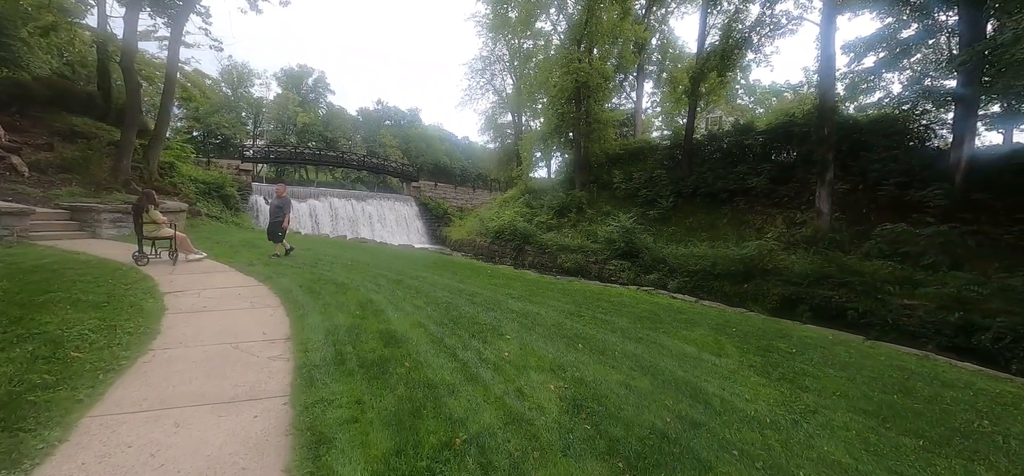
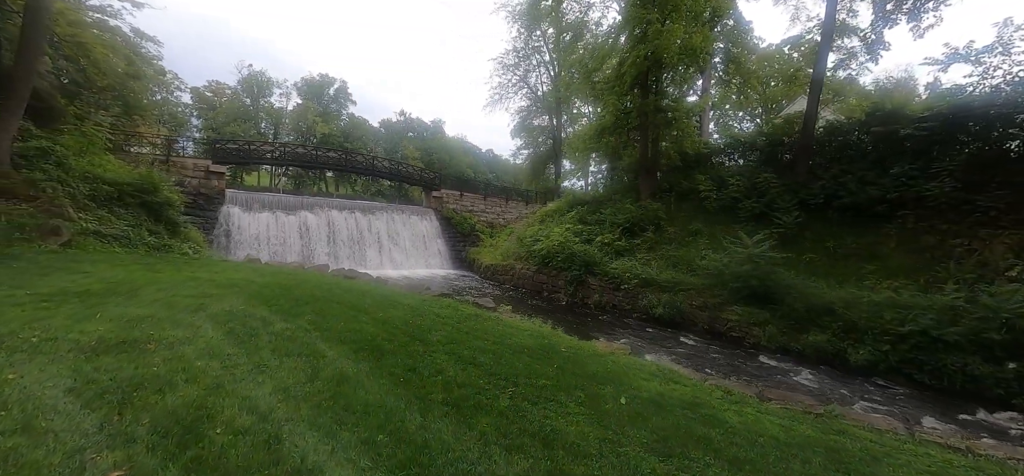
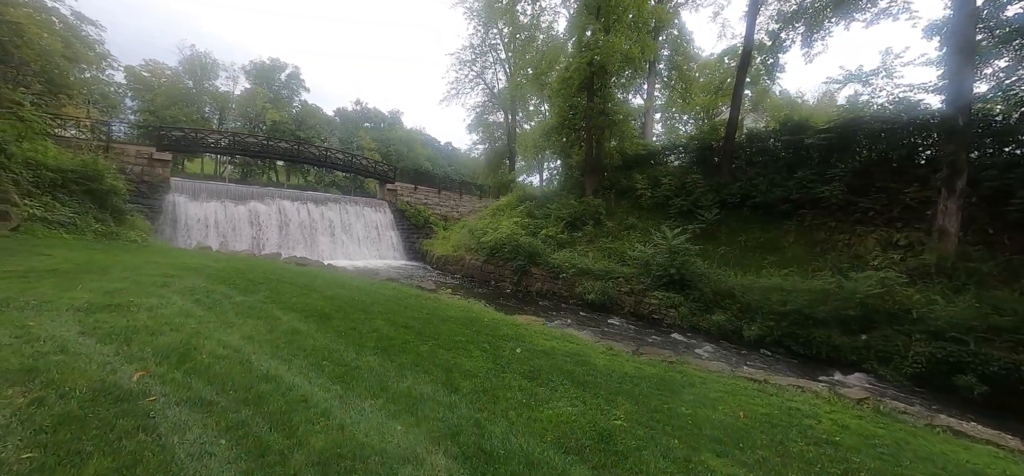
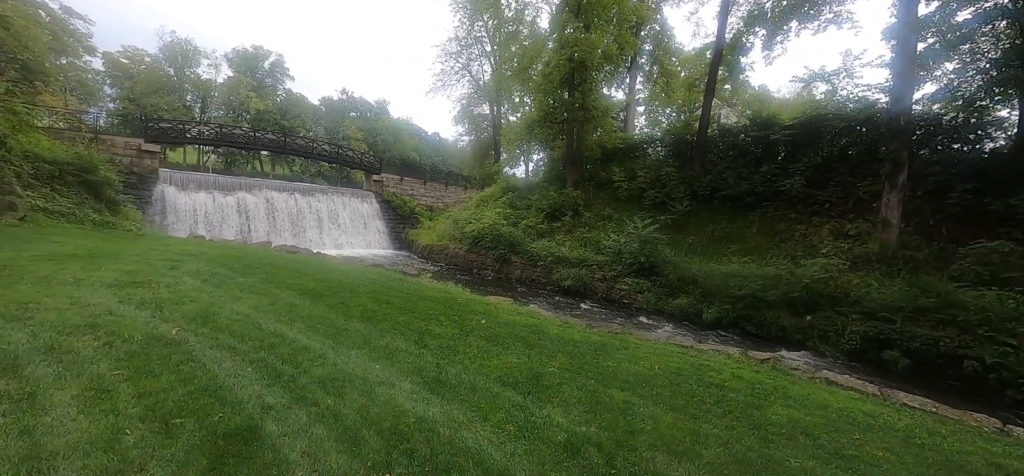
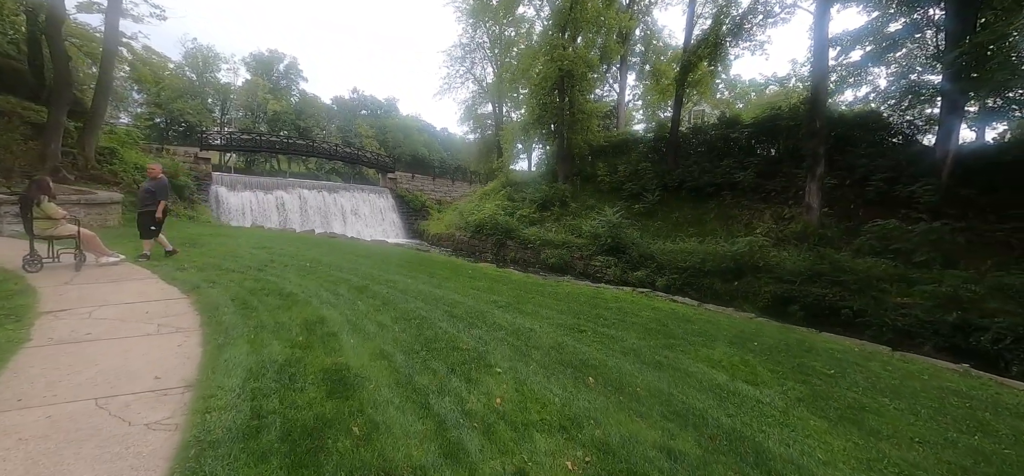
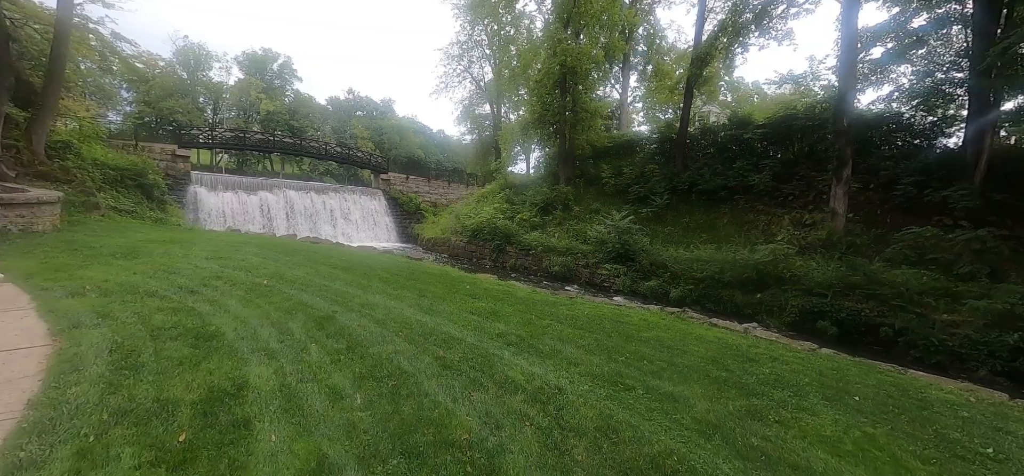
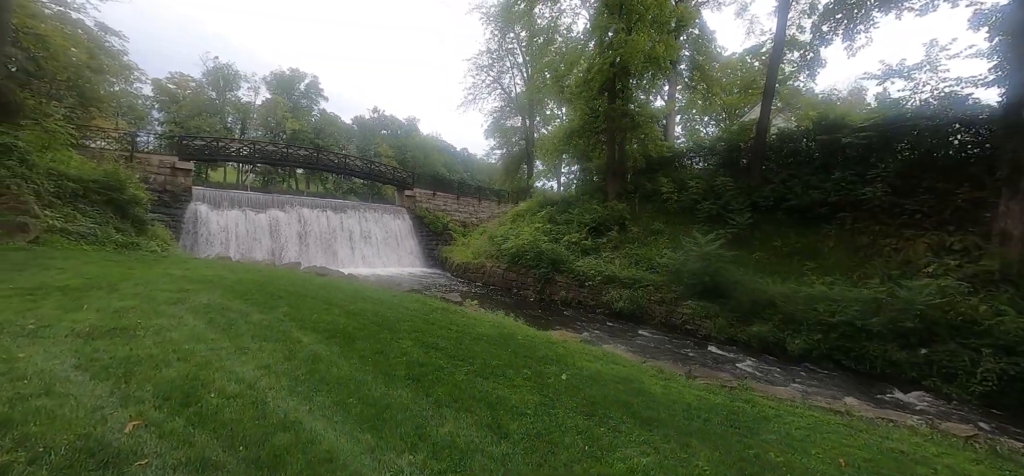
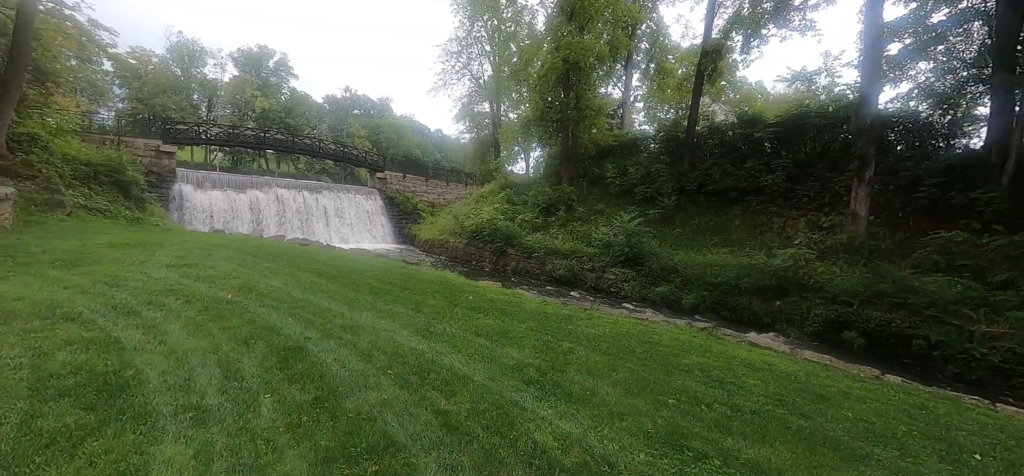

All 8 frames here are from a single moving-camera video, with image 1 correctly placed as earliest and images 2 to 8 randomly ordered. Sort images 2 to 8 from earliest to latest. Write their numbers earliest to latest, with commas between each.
5, 6, 8, 4, 3, 7, 2
